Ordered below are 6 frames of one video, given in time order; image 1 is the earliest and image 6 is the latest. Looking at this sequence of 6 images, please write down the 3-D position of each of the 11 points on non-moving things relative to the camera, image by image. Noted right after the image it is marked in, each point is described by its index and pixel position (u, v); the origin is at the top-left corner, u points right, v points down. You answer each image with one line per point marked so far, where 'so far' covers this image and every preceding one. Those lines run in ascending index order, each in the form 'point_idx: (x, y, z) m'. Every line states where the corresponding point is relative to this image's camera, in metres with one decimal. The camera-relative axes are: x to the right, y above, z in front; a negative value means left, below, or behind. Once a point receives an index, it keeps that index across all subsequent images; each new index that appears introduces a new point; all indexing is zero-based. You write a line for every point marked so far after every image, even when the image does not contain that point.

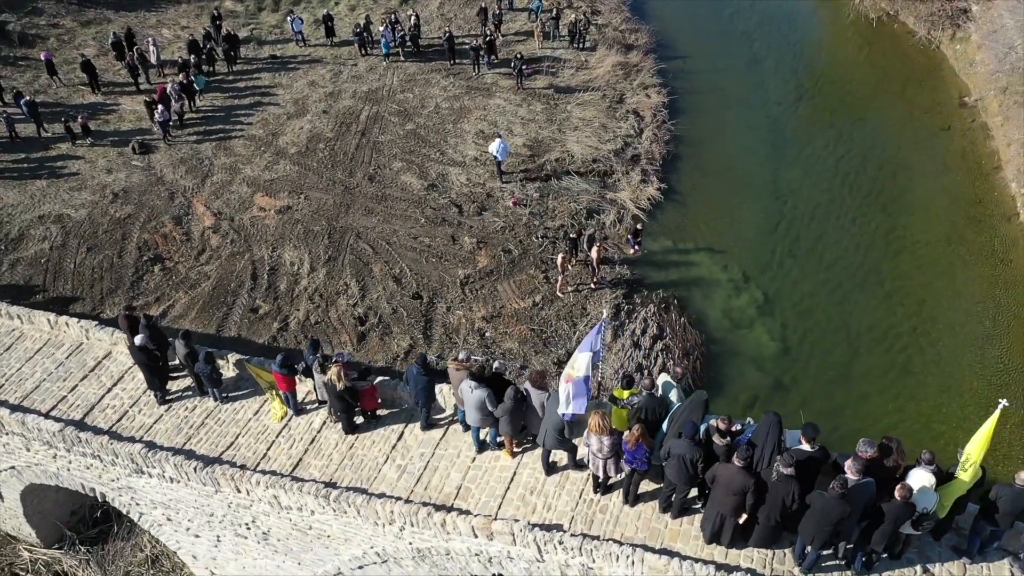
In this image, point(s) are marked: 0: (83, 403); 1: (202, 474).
0: (-5.5, -1.5, +10.6) m
1: (-3.4, -2.1, +9.2) m
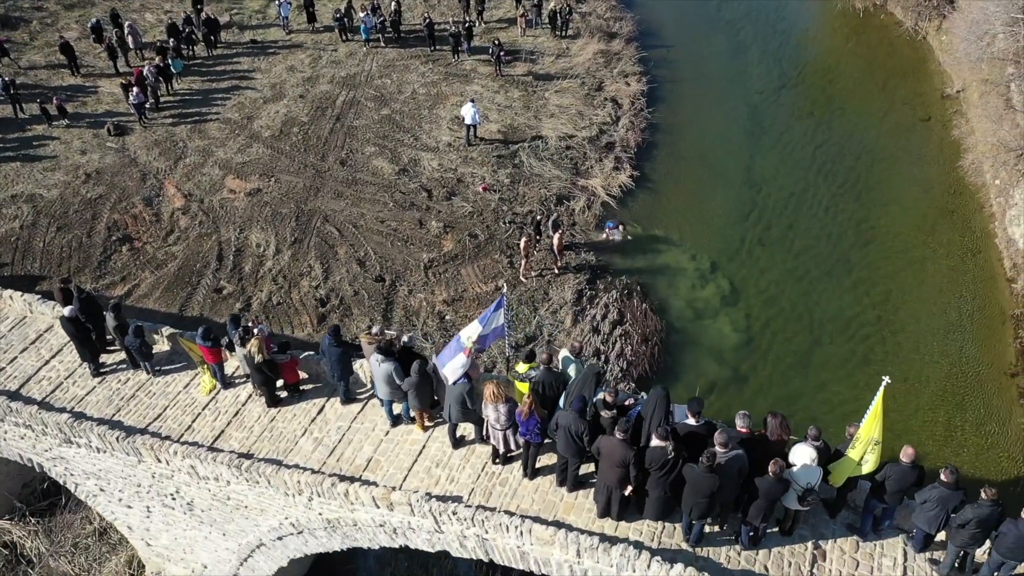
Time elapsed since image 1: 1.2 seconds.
0: (-6.4, -1.1, +10.7) m
1: (-4.4, -1.8, +9.3) m
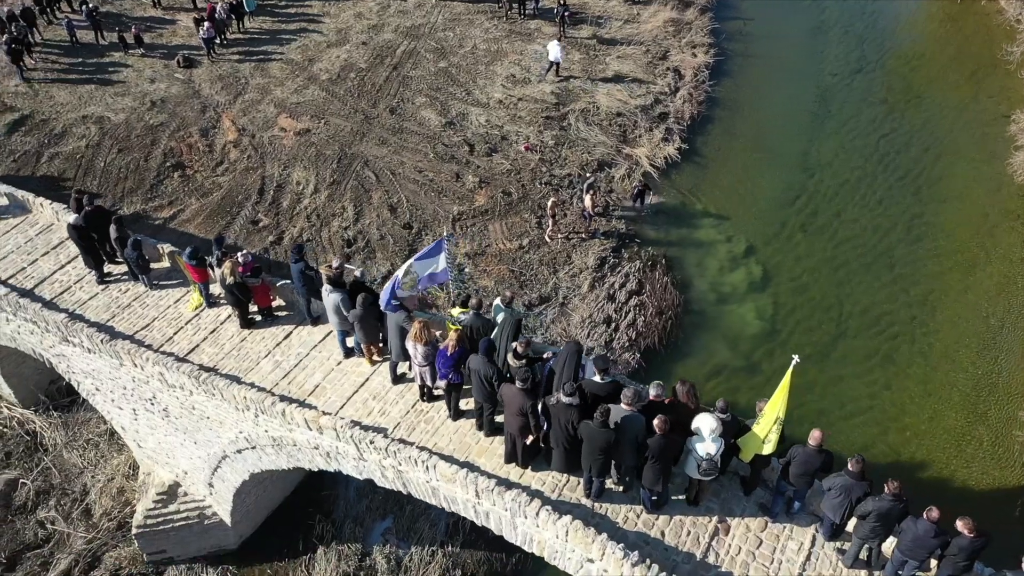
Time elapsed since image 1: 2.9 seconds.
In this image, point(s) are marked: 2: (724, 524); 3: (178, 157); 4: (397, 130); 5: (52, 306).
0: (-6.7, +0.2, +11.6) m
1: (-4.9, -0.7, +10.0) m
2: (+1.9, -2.1, +7.5) m
3: (-7.6, +3.0, +18.9) m
4: (-2.8, +3.8, +19.8) m
5: (-6.1, -0.2, +11.0) m
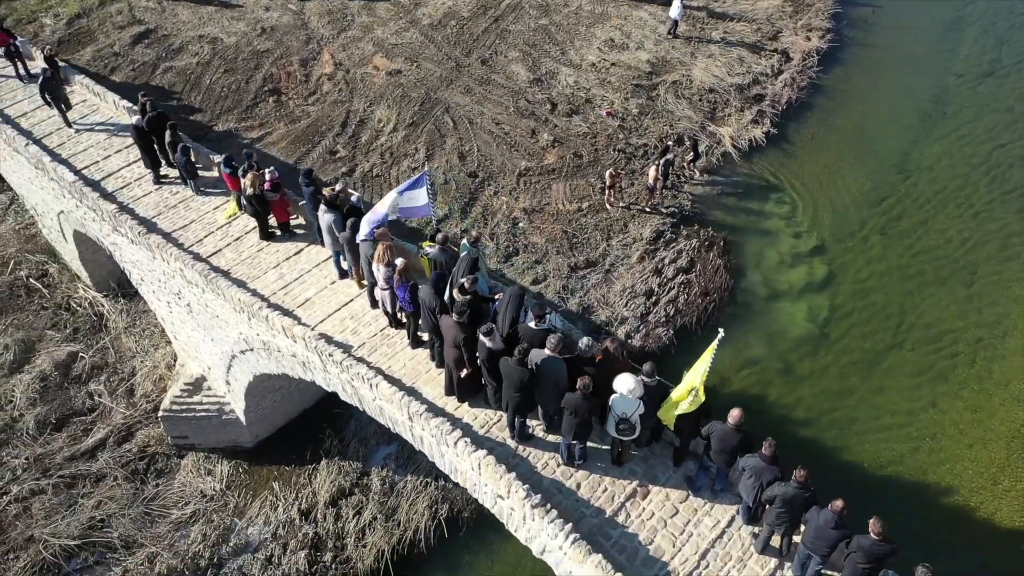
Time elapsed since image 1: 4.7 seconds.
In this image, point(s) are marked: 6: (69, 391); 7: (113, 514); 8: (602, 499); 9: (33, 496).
0: (-6.2, +1.8, +12.7) m
1: (-4.9, +0.6, +11.0) m
2: (+1.2, -1.8, +7.5) m
3: (-5.7, +4.9, +19.9) m
4: (-0.7, +5.0, +20.1) m
5: (-5.9, +1.3, +12.1) m
6: (-7.6, -1.8, +14.2) m
7: (-6.1, -3.4, +12.6) m
8: (+0.8, -1.9, +7.4) m
9: (-7.4, -3.2, +12.7) m
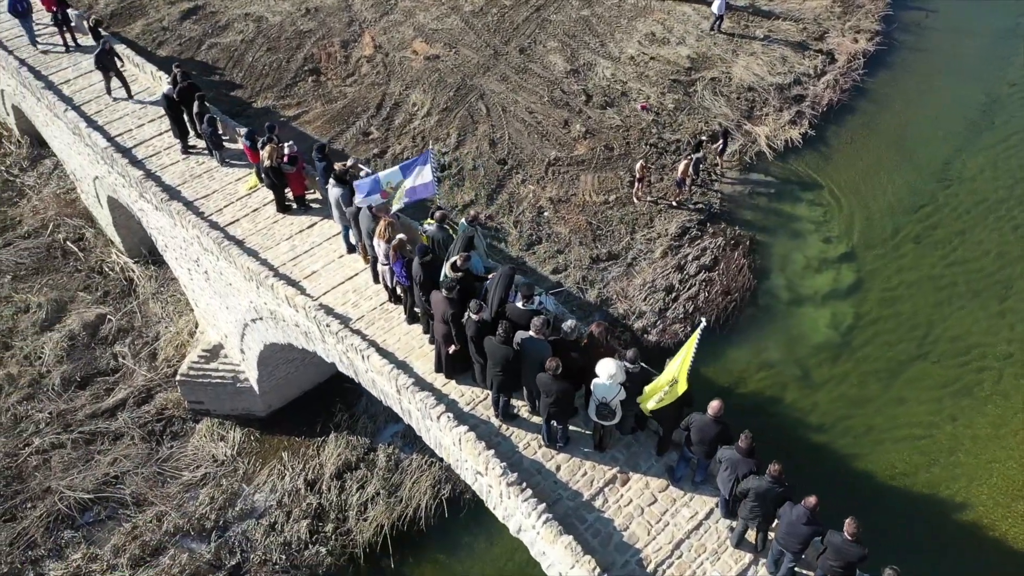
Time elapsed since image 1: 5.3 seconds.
0: (-5.9, +2.4, +13.1) m
1: (-4.7, +1.1, +11.3) m
2: (+1.0, -1.7, +7.5) m
3: (-4.8, +5.5, +20.2) m
4: (+0.2, +5.3, +20.1) m
5: (-5.6, +1.9, +12.5) m
6: (-7.4, -1.1, +14.7) m
7: (-6.0, -2.9, +13.0) m
8: (+0.6, -1.8, +7.4) m
9: (-7.3, -2.6, +13.2) m
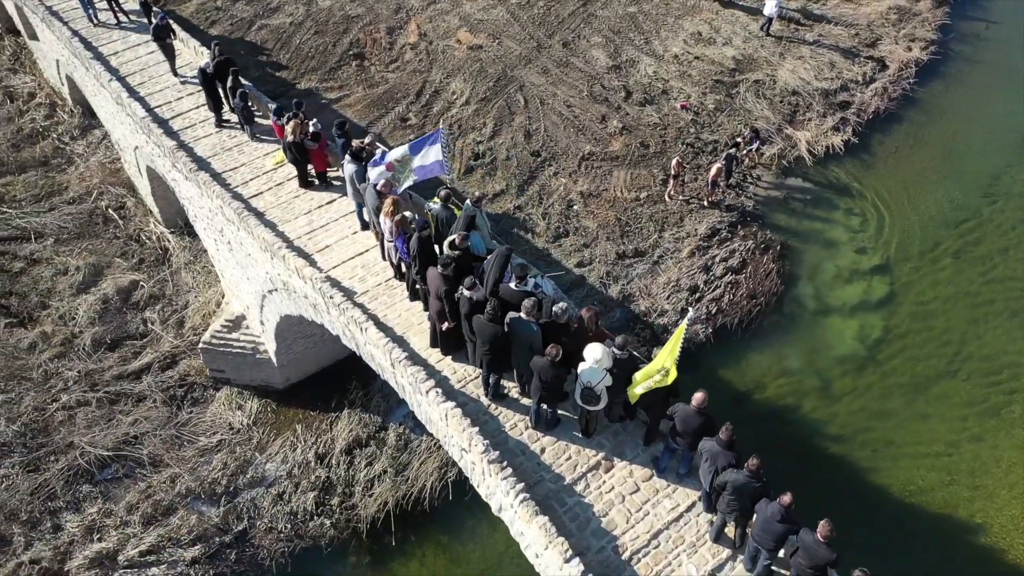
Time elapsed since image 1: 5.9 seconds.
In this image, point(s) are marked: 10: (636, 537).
0: (-5.5, +2.9, +13.5) m
1: (-4.5, +1.6, +11.6) m
2: (+0.9, -1.6, +7.5) m
3: (-3.8, +5.9, +20.5) m
4: (+1.2, +5.5, +20.1) m
5: (-5.2, +2.4, +12.8) m
6: (-7.1, -0.5, +15.1) m
7: (-5.9, -2.3, +13.3) m
8: (+0.5, -1.6, +7.4) m
9: (-7.2, -2.0, +13.7) m
10: (+1.0, -2.1, +7.0) m
